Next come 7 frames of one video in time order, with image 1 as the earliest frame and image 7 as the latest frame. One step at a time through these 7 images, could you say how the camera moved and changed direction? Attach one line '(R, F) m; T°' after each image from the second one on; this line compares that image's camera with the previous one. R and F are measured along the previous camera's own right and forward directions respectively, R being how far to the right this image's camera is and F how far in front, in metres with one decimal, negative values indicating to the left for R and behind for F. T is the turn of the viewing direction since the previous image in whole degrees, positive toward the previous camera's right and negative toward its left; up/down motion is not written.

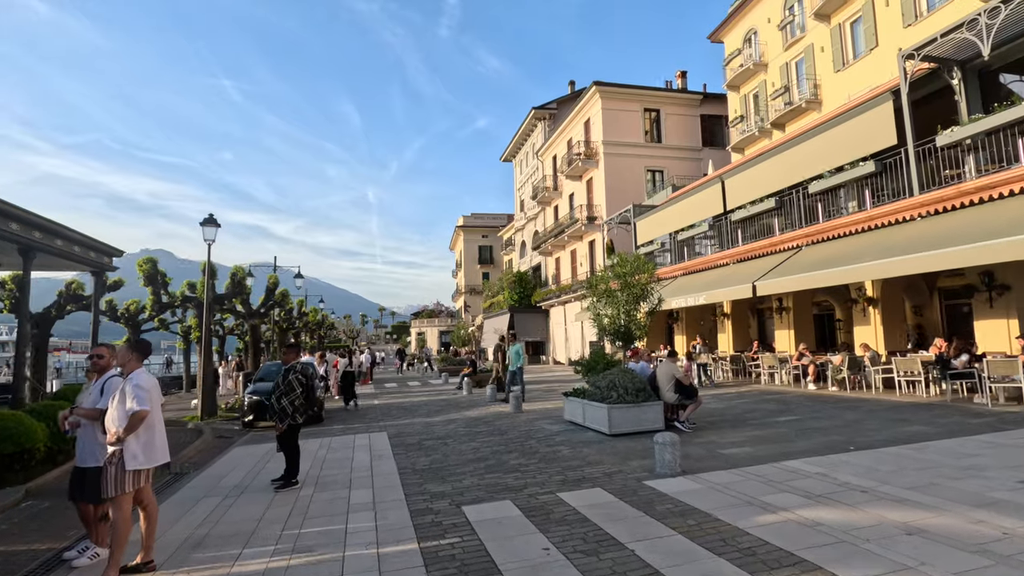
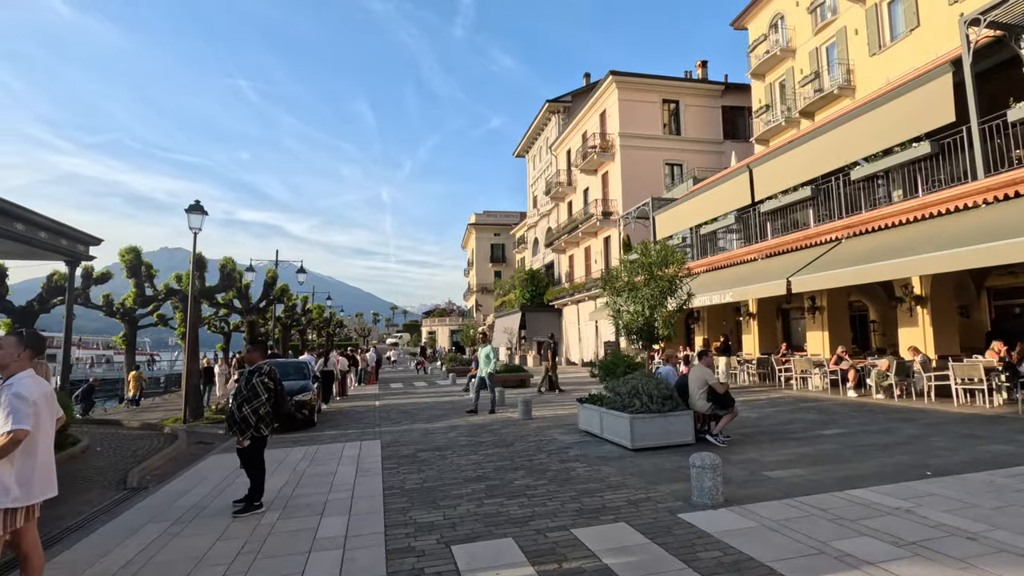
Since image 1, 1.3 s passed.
(+0.1, +1.3) m; -1°
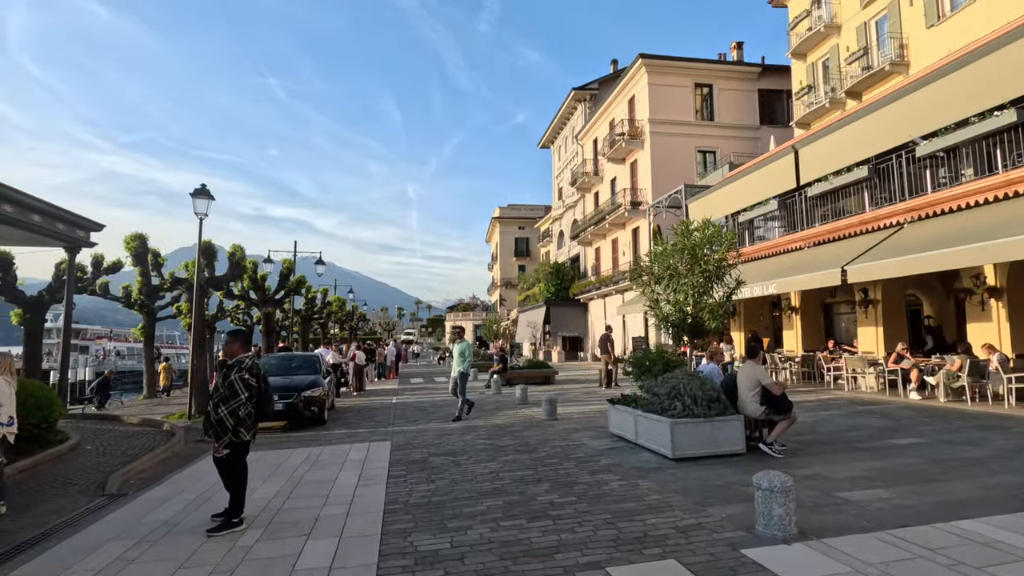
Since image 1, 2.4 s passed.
(0.0, +1.0) m; -3°
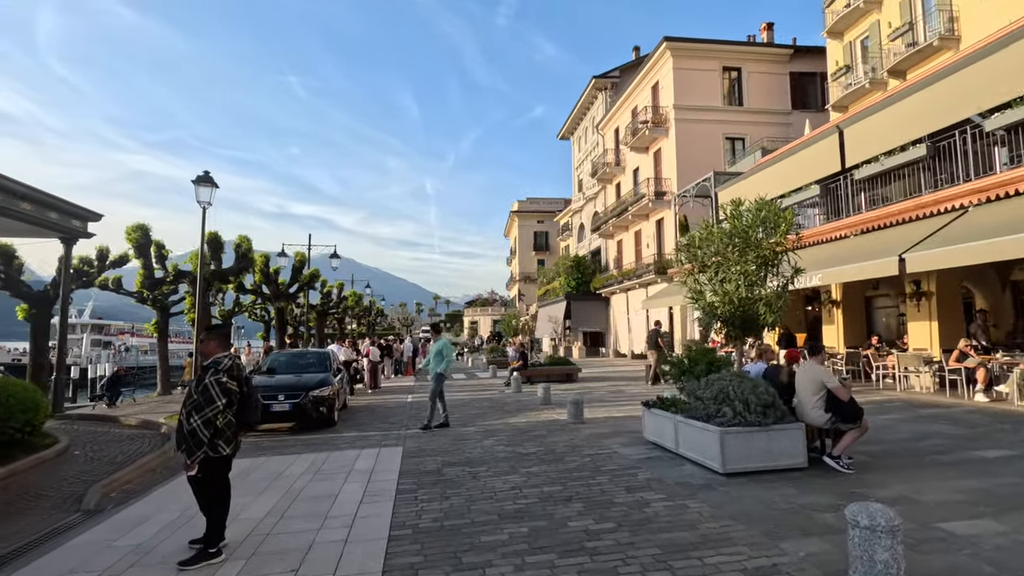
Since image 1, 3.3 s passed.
(-0.1, +0.9) m; -2°
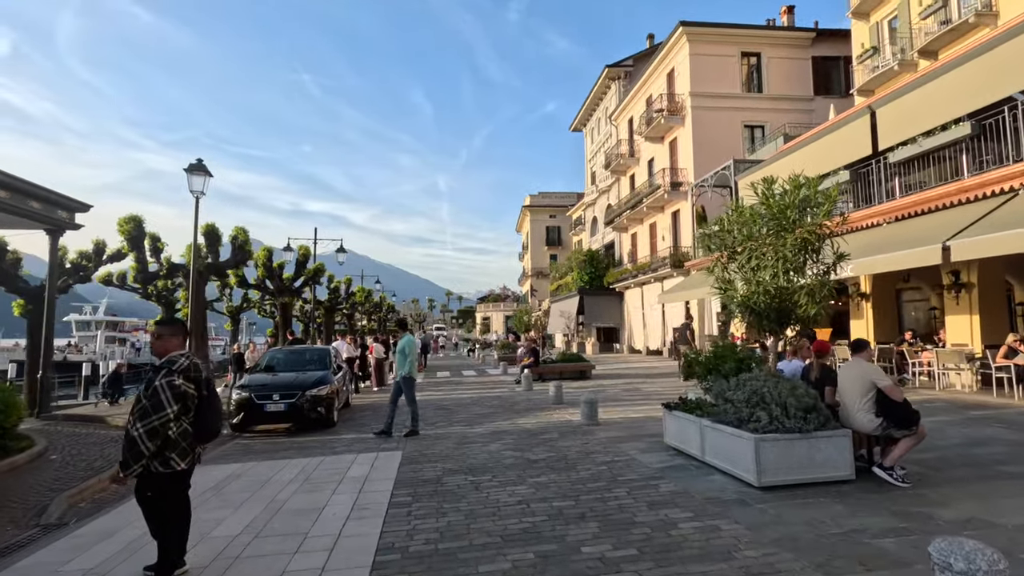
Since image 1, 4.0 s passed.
(+0.1, +0.7) m; -1°
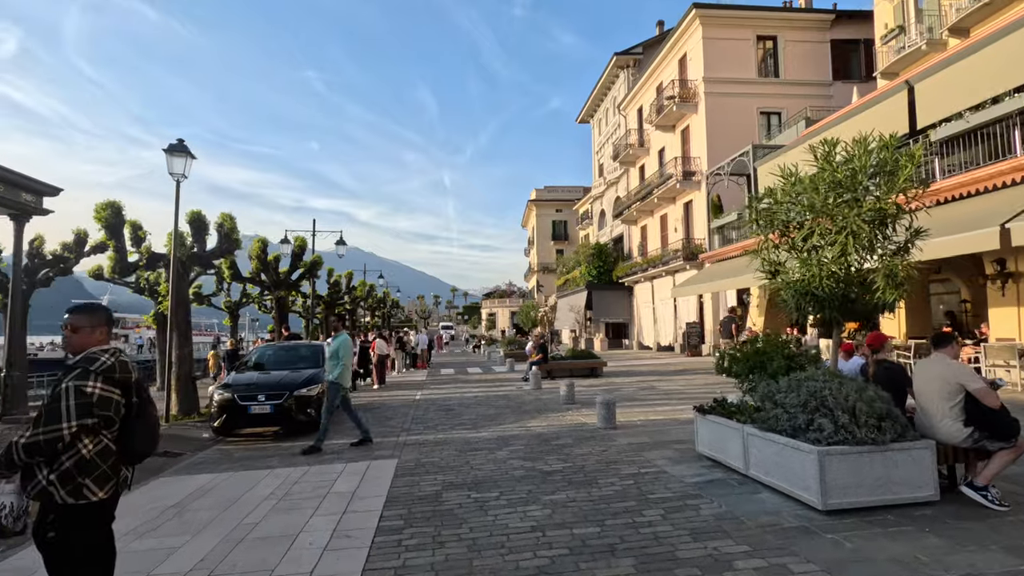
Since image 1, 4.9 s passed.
(-0.1, +1.0) m; -1°
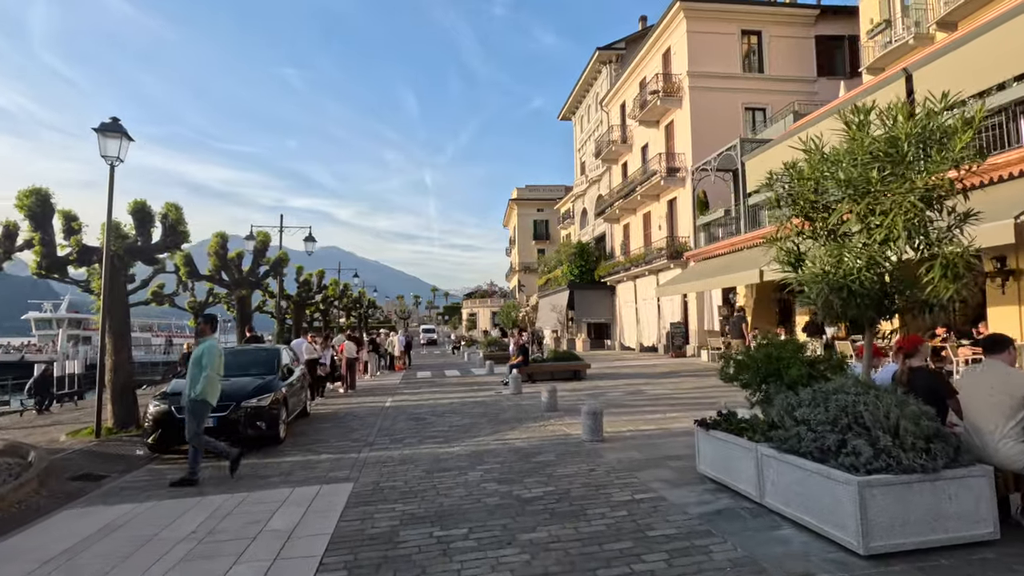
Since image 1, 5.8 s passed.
(+0.1, +1.0) m; +2°
